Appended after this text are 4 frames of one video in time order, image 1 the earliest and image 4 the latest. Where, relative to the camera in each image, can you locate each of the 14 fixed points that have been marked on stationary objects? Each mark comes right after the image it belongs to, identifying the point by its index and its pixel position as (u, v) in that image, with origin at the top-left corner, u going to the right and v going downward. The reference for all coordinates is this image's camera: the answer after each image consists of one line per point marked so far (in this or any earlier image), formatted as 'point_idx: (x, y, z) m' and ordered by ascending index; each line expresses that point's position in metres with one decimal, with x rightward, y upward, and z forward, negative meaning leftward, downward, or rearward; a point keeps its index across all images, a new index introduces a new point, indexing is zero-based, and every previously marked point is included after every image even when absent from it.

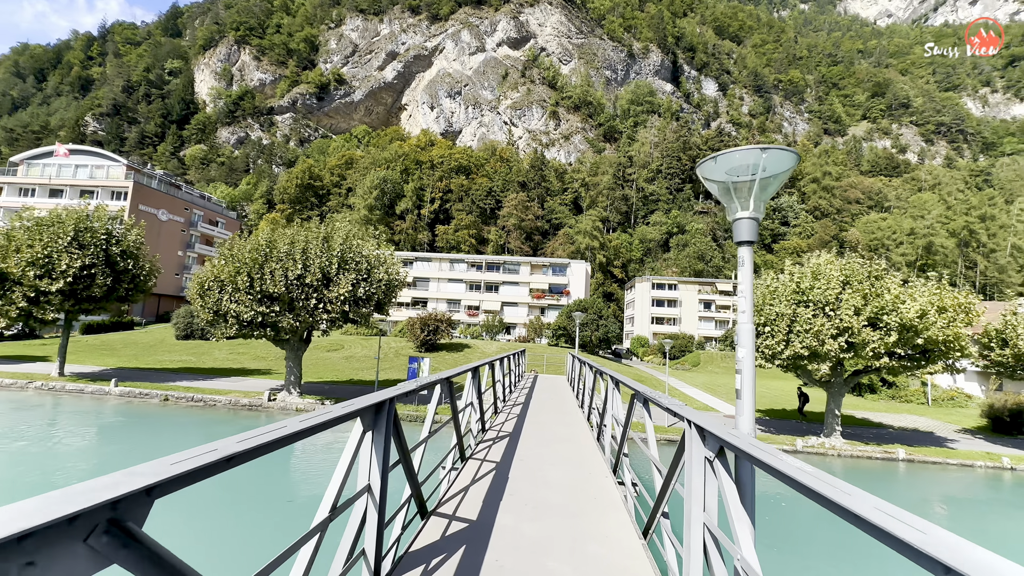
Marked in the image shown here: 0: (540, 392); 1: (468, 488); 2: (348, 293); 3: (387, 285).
0: (+0.7, -3.1, +13.5) m
1: (-0.5, -2.0, +4.5) m
2: (-5.7, -0.2, +15.5) m
3: (-4.9, +0.1, +17.2) m
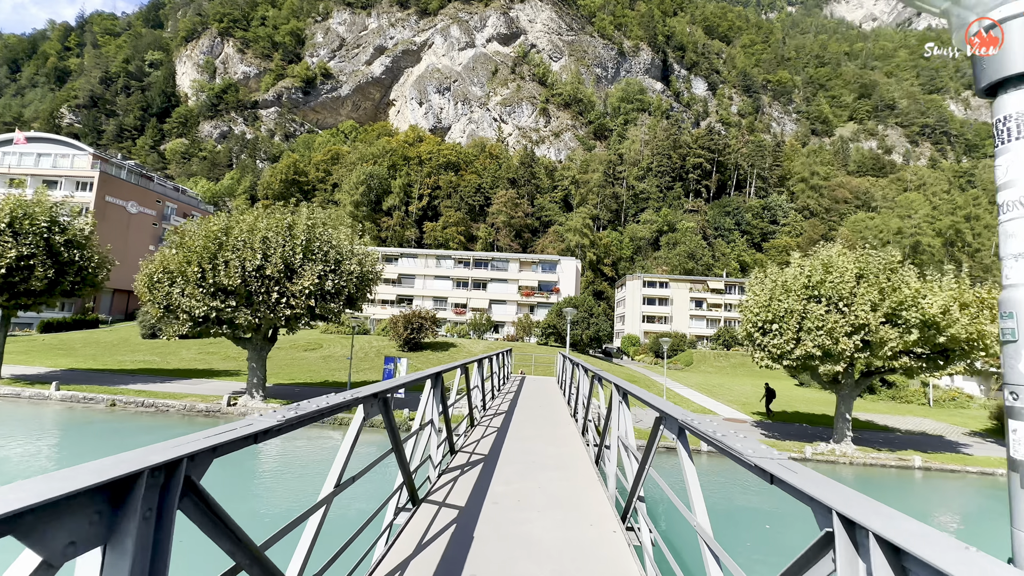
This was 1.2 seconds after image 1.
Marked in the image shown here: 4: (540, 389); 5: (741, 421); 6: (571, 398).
0: (+0.3, -2.9, +12.1) m
1: (-0.7, -1.9, +3.1) m
2: (-6.2, +0.1, +14.0) m
3: (-5.4, +0.4, +15.6) m
4: (+0.9, -3.2, +14.5) m
5: (+9.7, -5.6, +18.9) m
6: (+1.3, -2.5, +10.1) m
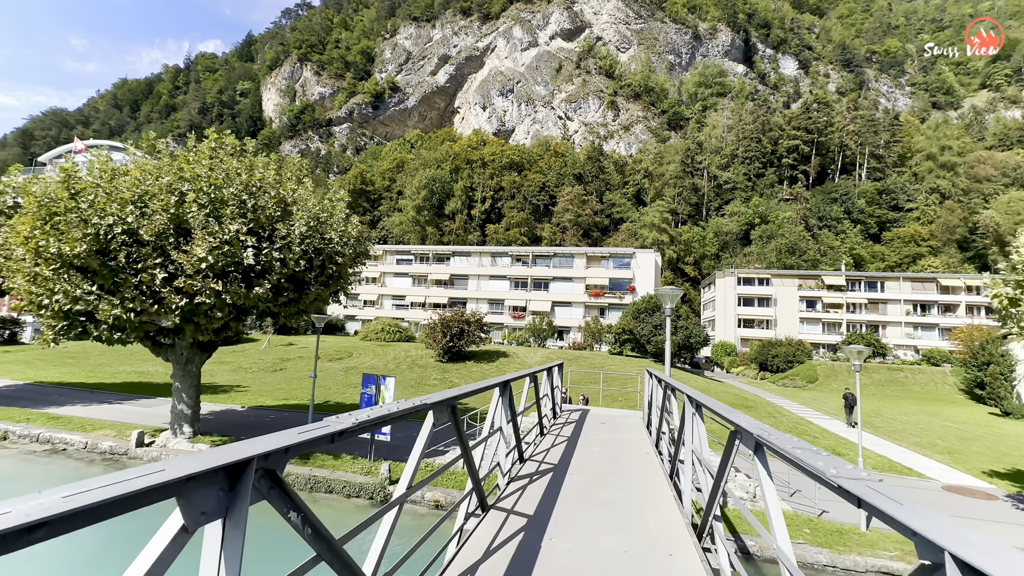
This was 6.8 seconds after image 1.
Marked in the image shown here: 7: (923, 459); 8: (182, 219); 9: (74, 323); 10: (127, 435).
0: (+0.7, -2.2, +5.4) m
1: (-1.6, -1.1, -3.3) m
2: (-5.4, +0.6, +8.3) m
3: (-4.3, +0.9, +9.9) m
4: (+1.7, -2.6, +7.7) m
5: (+11.2, -4.9, +10.6) m
6: (+1.5, -1.8, +3.3) m
7: (+12.2, -5.1, +13.4) m
8: (-6.2, +1.3, +8.5) m
9: (-8.9, -0.7, +9.0) m
10: (-9.7, -3.7, +11.3) m
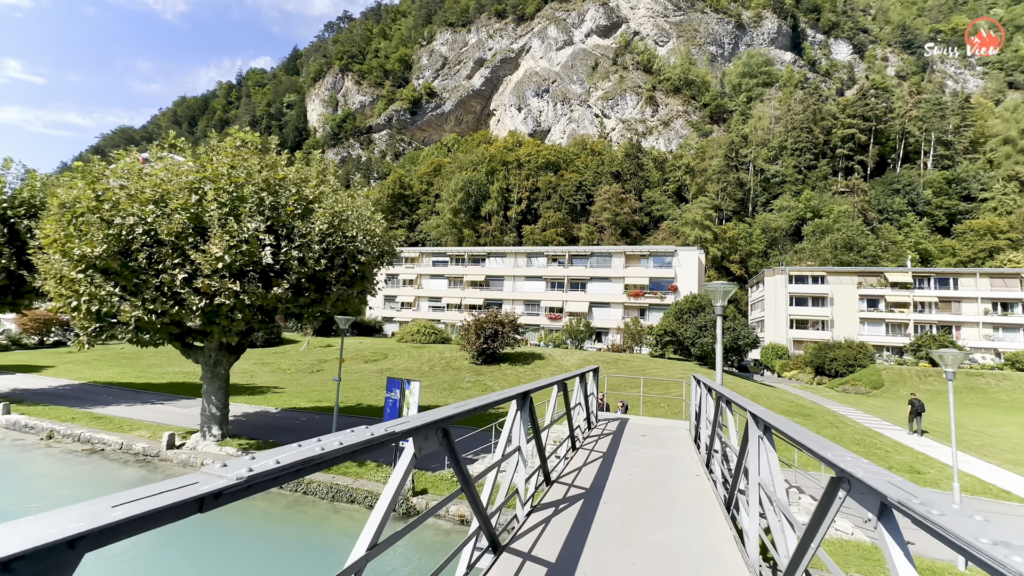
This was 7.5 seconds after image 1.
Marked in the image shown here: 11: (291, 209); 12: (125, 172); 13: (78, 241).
0: (+1.0, -2.1, +4.6) m
1: (-2.1, -1.0, -3.9) m
2: (-4.9, +0.6, +8.1) m
3: (-3.7, +0.9, +9.5) m
4: (+2.2, -2.5, +6.8) m
5: (+11.8, -4.7, +8.9) m
6: (+1.6, -1.7, +2.4) m
7: (+13.1, -4.9, +11.6) m
8: (-5.7, +1.3, +8.3) m
9: (-8.3, -0.7, +9.0) m
10: (-8.9, -3.8, +11.4) m
11: (-4.5, +1.6, +9.0) m
12: (-7.4, +2.3, +8.7) m
13: (-7.8, +0.9, +8.1) m
